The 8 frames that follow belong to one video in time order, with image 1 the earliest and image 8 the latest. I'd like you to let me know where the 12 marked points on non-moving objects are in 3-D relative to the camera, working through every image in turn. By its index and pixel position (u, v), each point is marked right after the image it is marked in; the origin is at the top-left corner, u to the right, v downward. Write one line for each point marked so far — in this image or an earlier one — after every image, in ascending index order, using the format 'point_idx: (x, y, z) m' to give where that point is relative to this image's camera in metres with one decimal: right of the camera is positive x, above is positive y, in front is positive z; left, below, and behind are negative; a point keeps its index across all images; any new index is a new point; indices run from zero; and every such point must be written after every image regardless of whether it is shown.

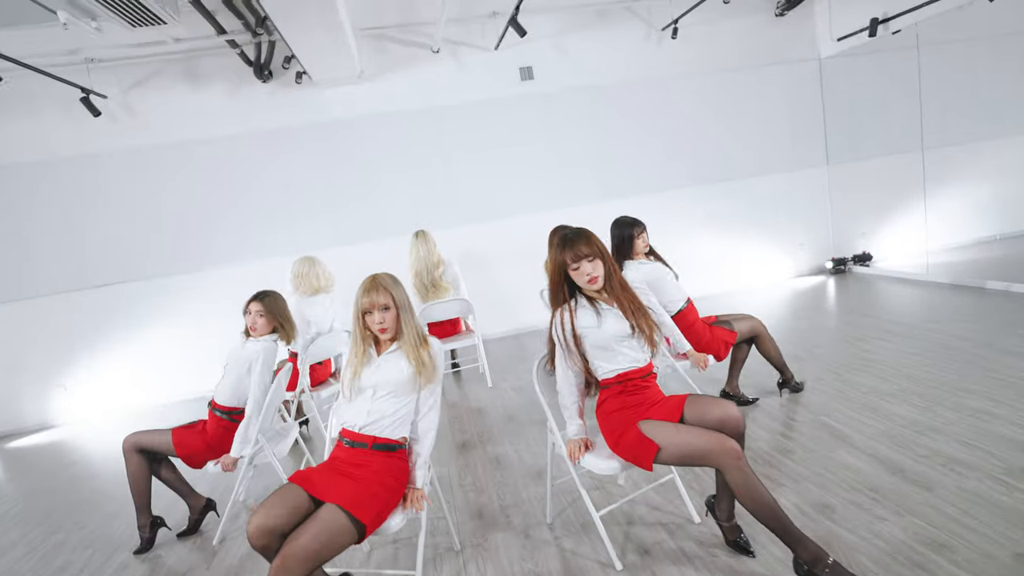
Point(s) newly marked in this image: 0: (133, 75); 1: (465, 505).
0: (-3.9, +2.2, +5.8) m
1: (-0.3, -1.2, +3.1) m
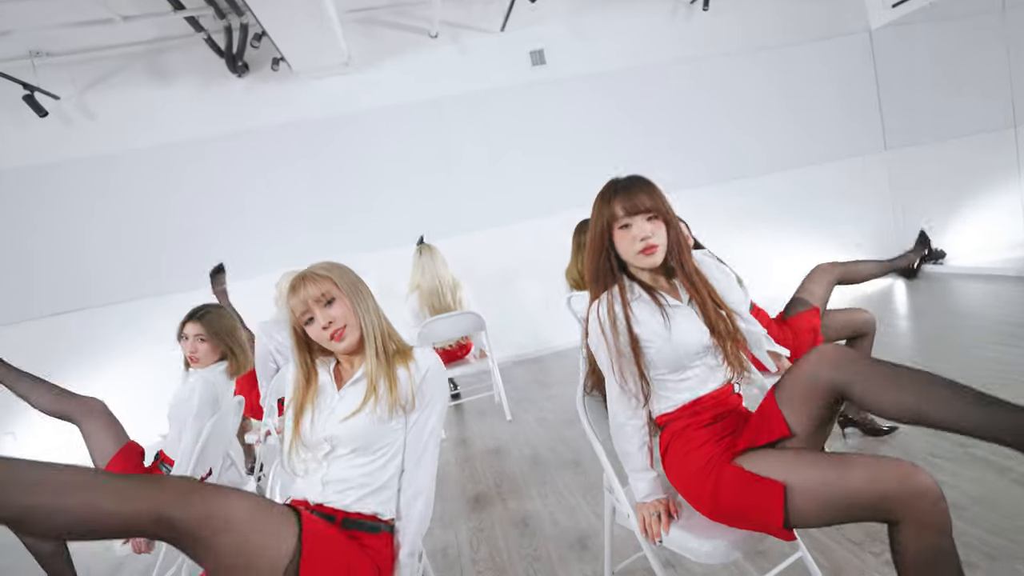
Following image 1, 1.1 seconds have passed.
0: (-3.8, +1.9, +5.1) m
1: (-0.1, -1.1, +2.2) m
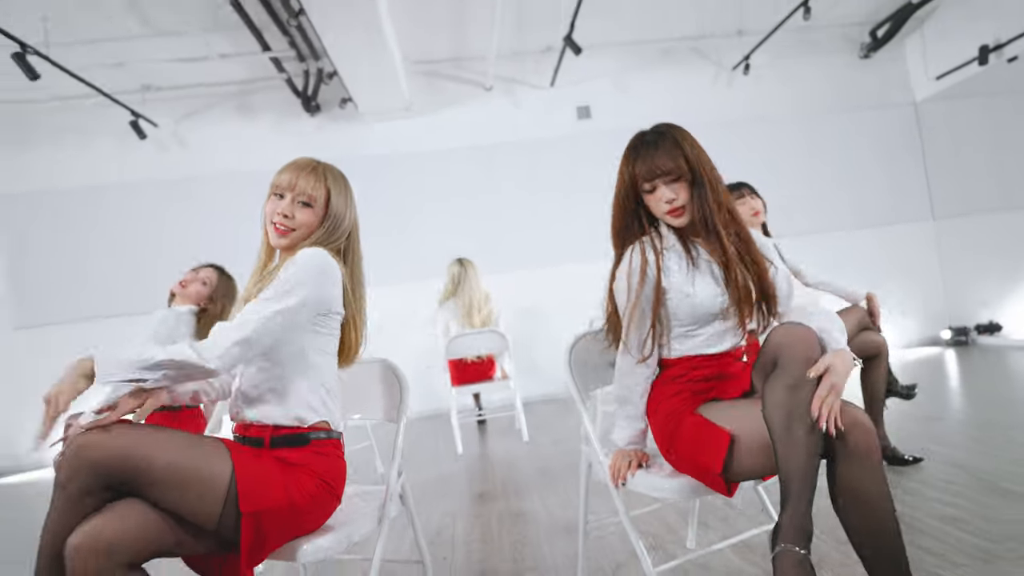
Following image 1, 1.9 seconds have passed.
0: (-3.3, +1.9, +5.8) m
1: (-0.2, -1.0, +2.2) m
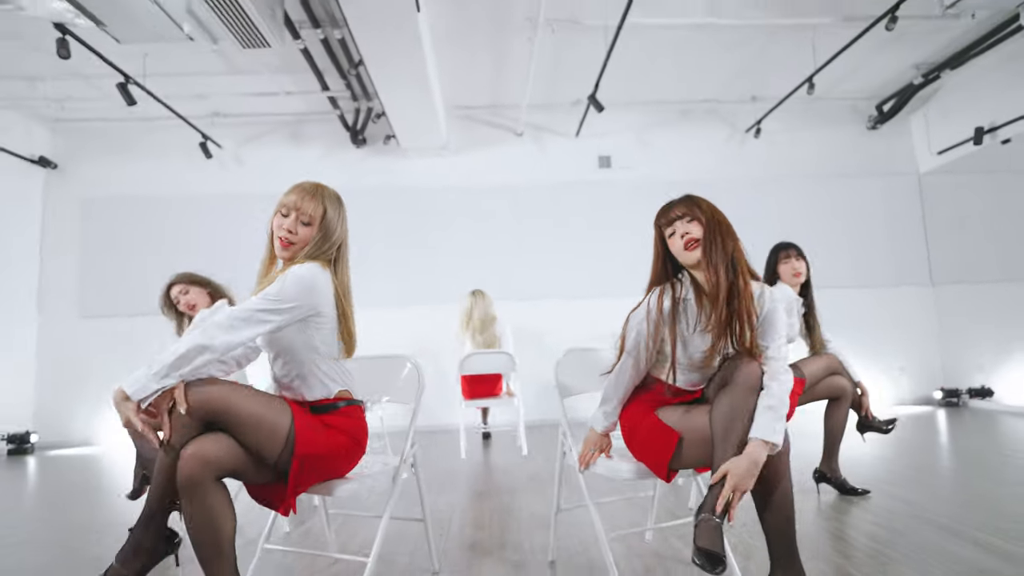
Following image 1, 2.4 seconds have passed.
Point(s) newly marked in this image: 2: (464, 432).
0: (-3.0, +1.8, +6.5) m
1: (-0.2, -1.1, +2.6) m
2: (-0.4, -1.2, +4.9) m
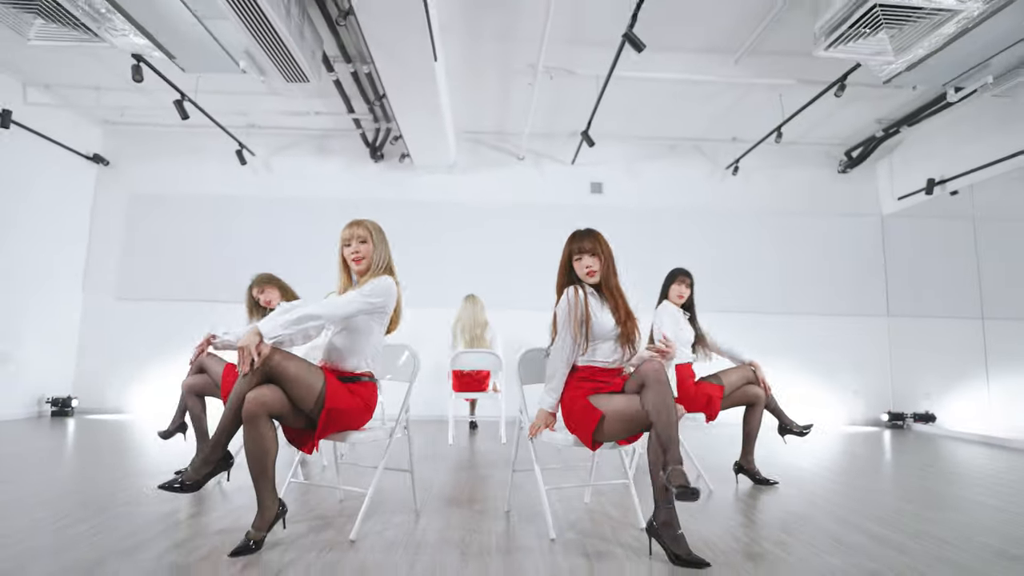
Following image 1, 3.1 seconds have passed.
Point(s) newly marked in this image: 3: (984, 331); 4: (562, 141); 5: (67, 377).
0: (-3.0, +1.9, +7.3) m
1: (-0.4, -1.2, +3.3) m
2: (-0.6, -1.3, +5.6) m
3: (+5.0, -0.4, +6.0) m
4: (+0.6, +1.9, +7.3) m
5: (-5.3, -1.1, +6.7) m
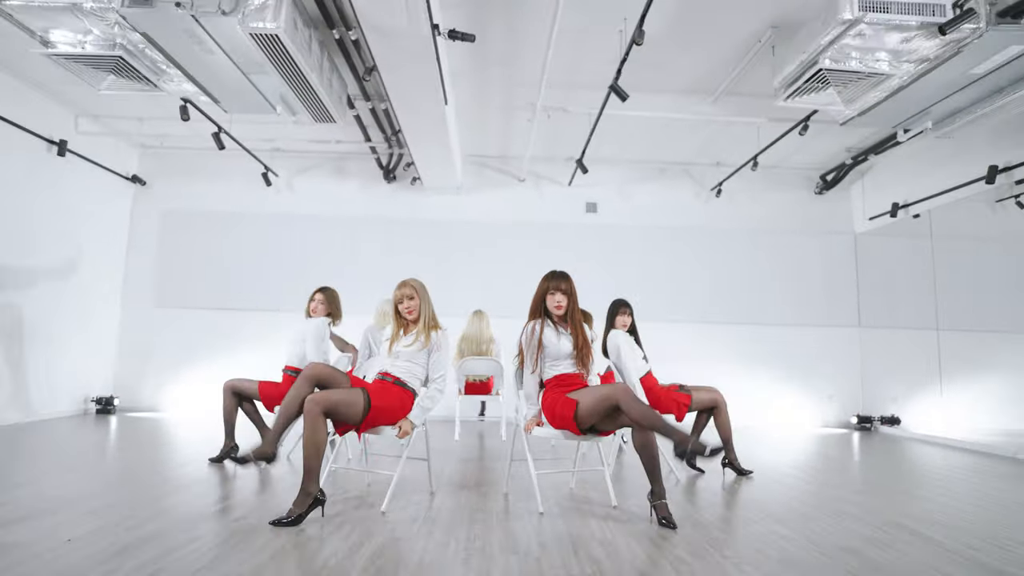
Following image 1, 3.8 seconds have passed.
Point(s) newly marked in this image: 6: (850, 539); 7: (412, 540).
0: (-2.9, +1.7, +7.9) m
1: (-0.4, -1.3, +3.9) m
2: (-0.6, -1.4, +6.2) m
3: (+5.0, -0.6, +6.6) m
4: (+0.7, +1.7, +8.0) m
5: (-5.3, -1.2, +7.4) m
6: (+1.8, -1.3, +2.9) m
7: (-0.5, -1.2, +2.7) m
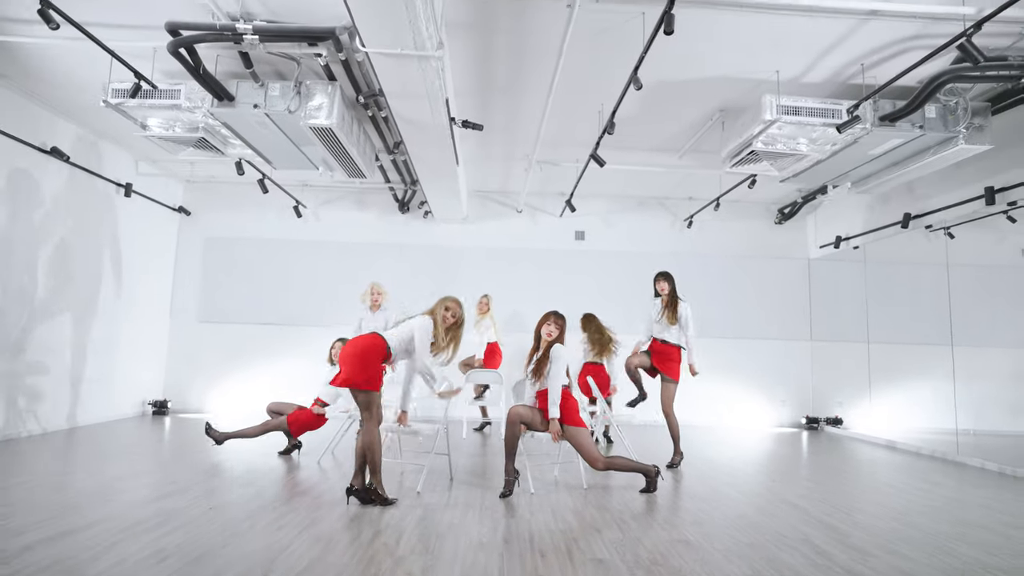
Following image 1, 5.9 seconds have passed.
0: (-3.0, +1.5, +9.0) m
1: (-0.4, -1.6, +5.1) m
2: (-0.6, -1.7, +7.4) m
3: (+5.0, -0.9, +7.8) m
4: (+0.6, +1.5, +9.1) m
5: (-5.3, -1.4, +8.6) m
6: (+1.8, -1.6, +4.1) m
7: (-0.5, -1.5, +3.8) m
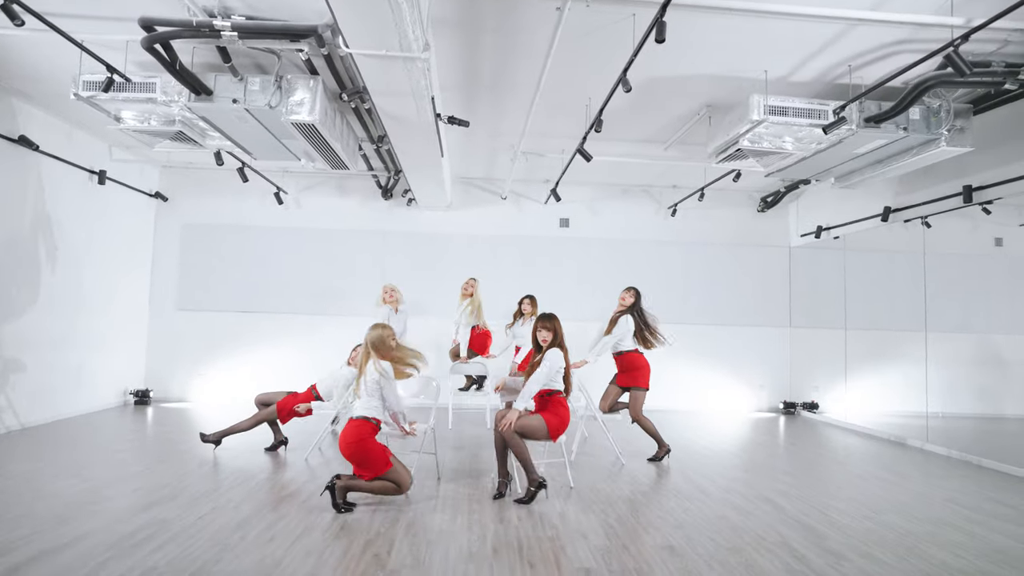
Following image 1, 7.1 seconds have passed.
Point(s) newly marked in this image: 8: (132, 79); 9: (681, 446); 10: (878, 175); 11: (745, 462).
0: (-3.2, +1.7, +8.9) m
1: (-0.6, -1.6, +5.2) m
2: (-0.8, -1.6, +7.4) m
3: (+4.8, -0.8, +8.0) m
4: (+0.4, +1.7, +9.1) m
5: (-5.5, -1.3, +8.5) m
6: (+1.7, -1.6, +4.2) m
7: (-0.5, -1.5, +3.9) m
8: (-3.1, +1.7, +4.7) m
9: (+2.0, -1.9, +6.7) m
10: (+3.8, +1.2, +5.9) m
11: (+2.5, -1.8, +6.0) m
